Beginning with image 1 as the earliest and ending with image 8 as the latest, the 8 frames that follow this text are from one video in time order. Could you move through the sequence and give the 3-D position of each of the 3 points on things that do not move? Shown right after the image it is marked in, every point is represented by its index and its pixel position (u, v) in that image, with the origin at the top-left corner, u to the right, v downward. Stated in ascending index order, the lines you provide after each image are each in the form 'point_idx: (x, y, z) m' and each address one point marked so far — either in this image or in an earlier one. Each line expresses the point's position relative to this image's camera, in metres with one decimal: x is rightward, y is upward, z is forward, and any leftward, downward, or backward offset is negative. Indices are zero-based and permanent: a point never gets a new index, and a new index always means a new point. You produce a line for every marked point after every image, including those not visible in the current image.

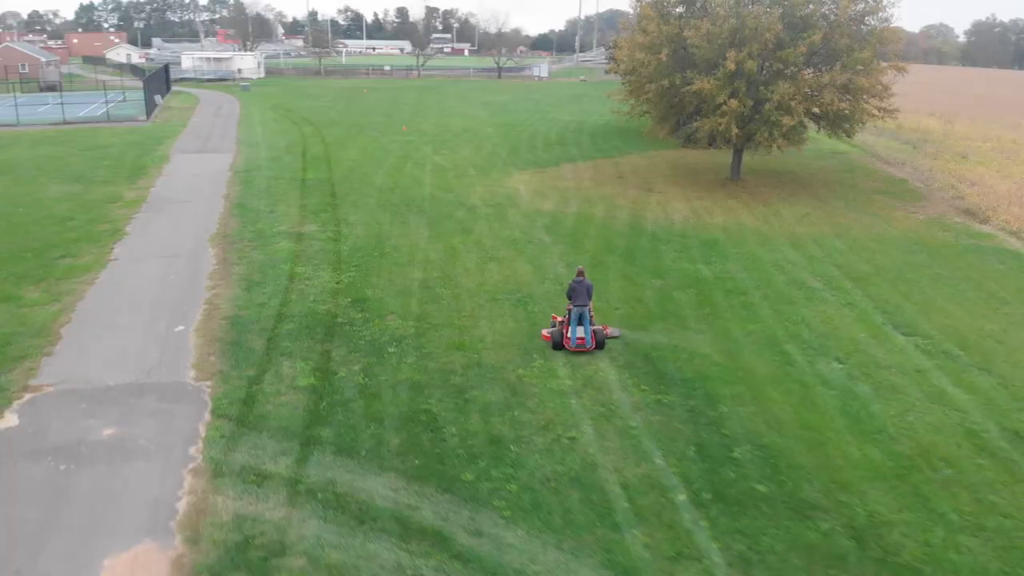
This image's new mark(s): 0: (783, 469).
0: (+2.8, -1.9, +8.6) m
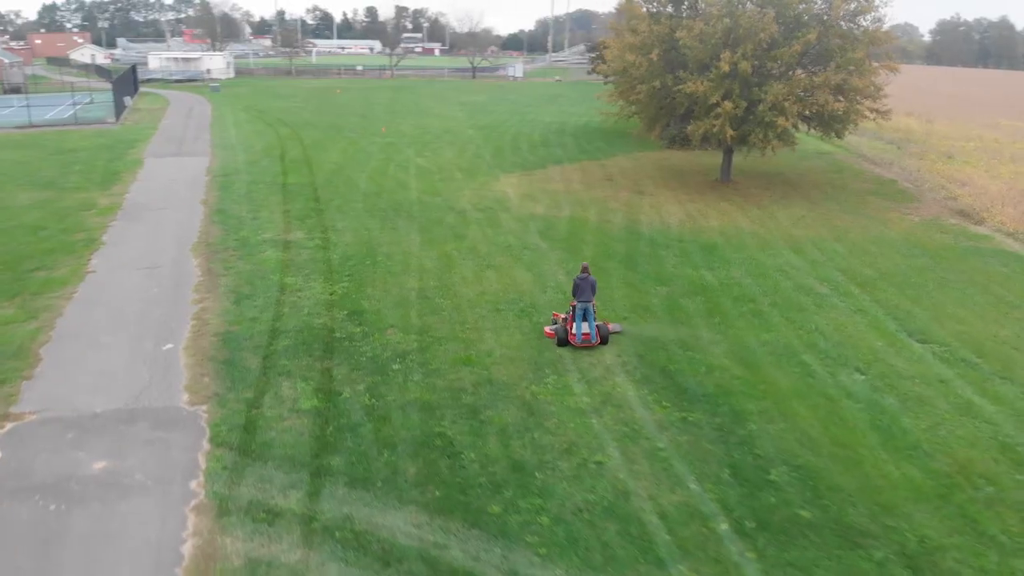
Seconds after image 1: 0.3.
0: (+3.1, -2.0, +8.1) m
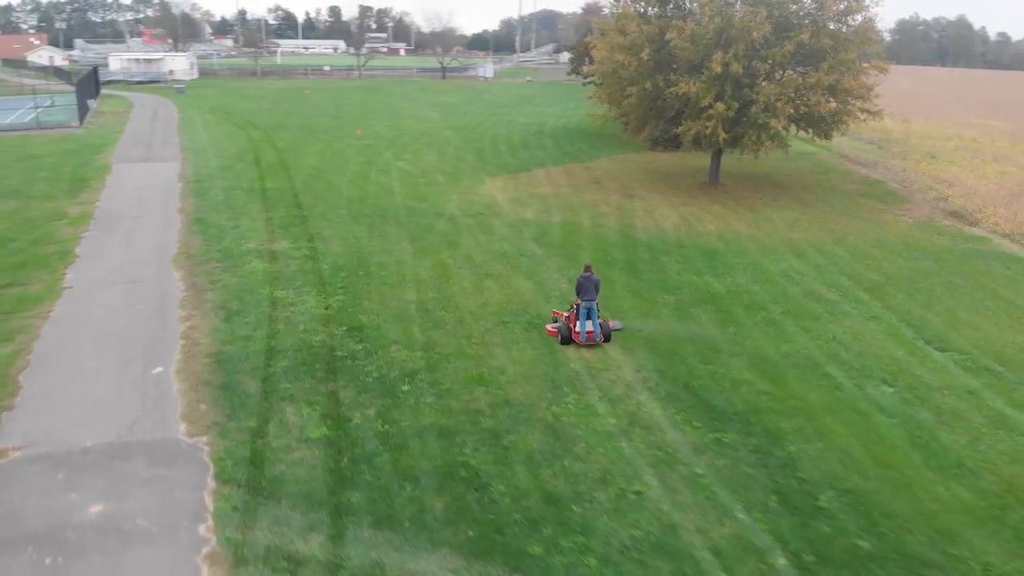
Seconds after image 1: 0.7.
0: (+3.4, -2.1, +7.7) m
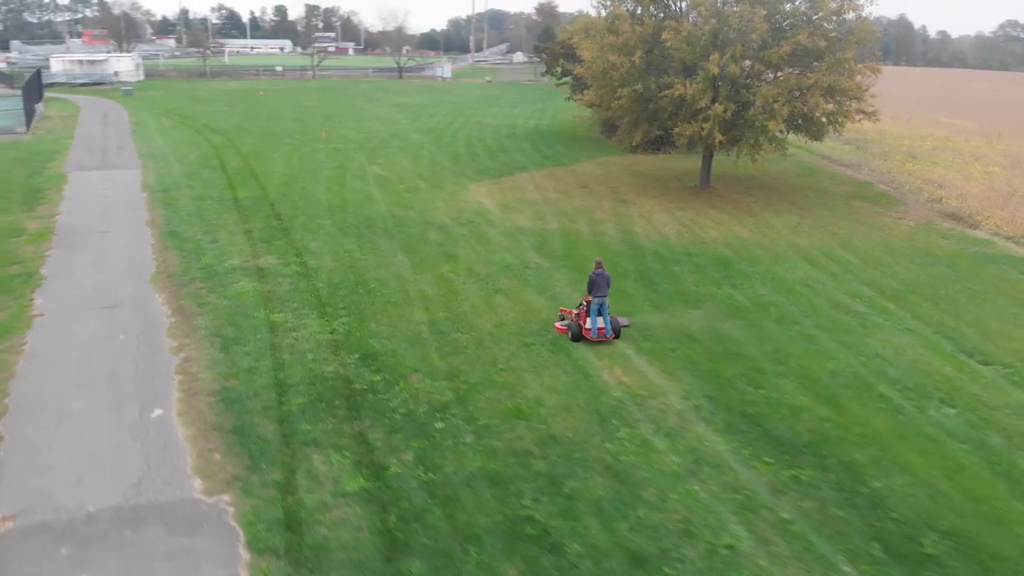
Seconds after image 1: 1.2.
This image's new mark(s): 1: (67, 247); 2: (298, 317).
0: (+4.0, -2.3, +7.0) m
1: (-8.3, +0.8, +15.4) m
2: (-3.1, -0.4, +12.1) m
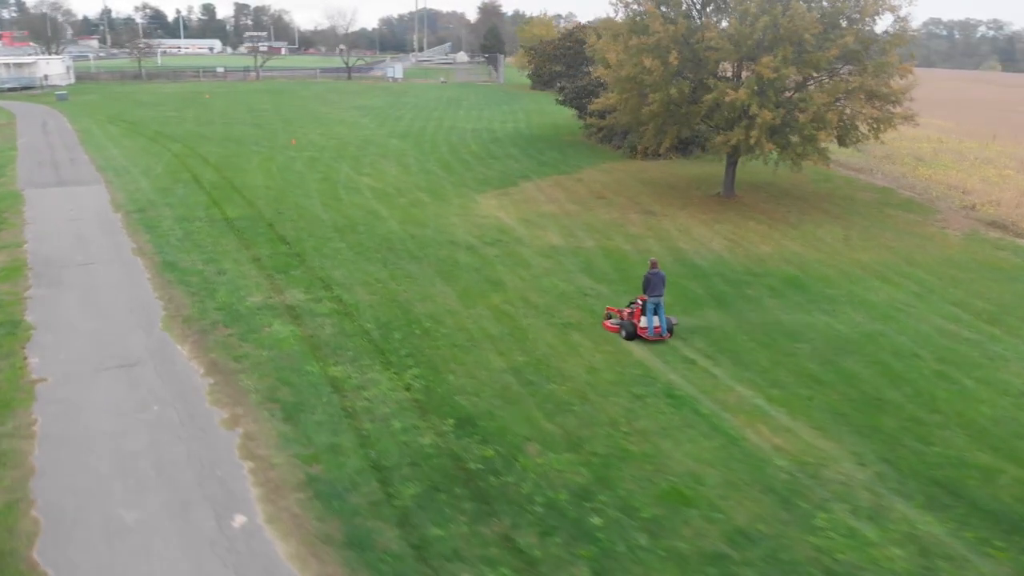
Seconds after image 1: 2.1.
0: (+5.7, -2.7, +5.6) m
1: (-7.3, +0.1, +13.1) m
2: (-1.9, -1.0, +10.2) m
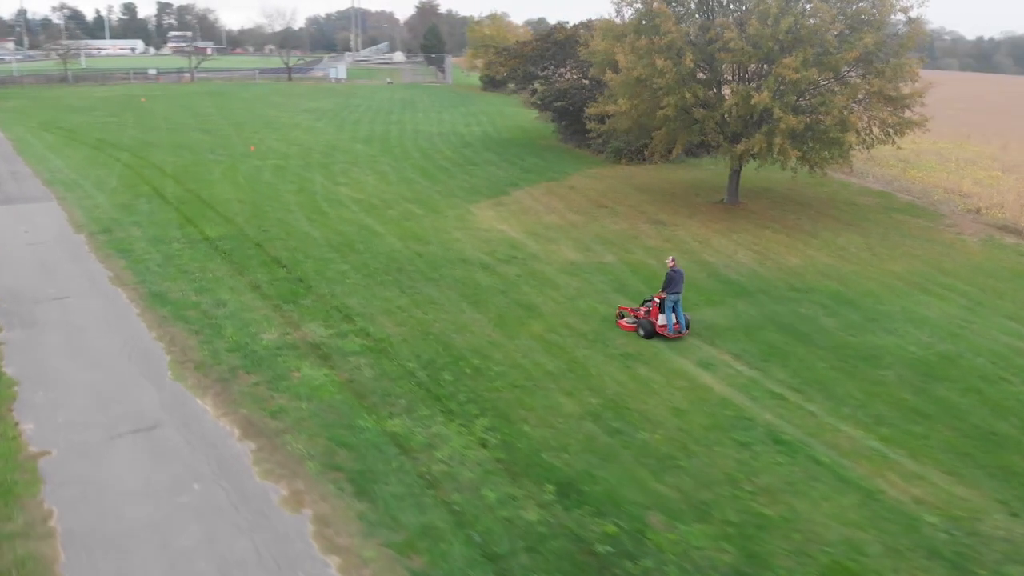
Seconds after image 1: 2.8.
0: (+7.0, -3.0, +4.9) m
1: (-6.6, -0.5, +11.3) m
2: (-1.0, -1.4, +8.8) m
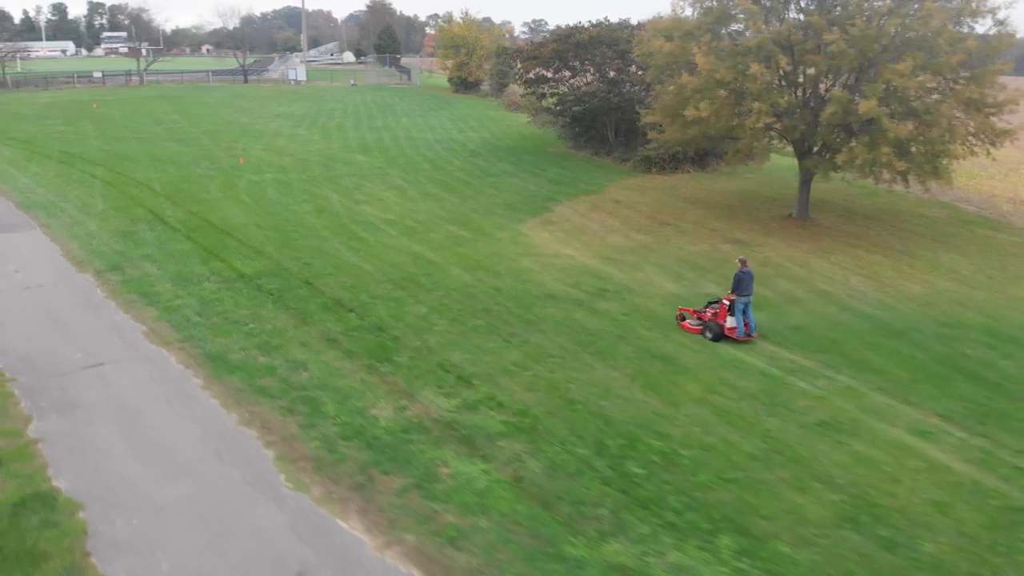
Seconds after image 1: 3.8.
0: (+9.3, -3.4, +3.3) m
1: (-4.8, -1.3, +8.7) m
2: (+1.1, -2.1, +6.7) m
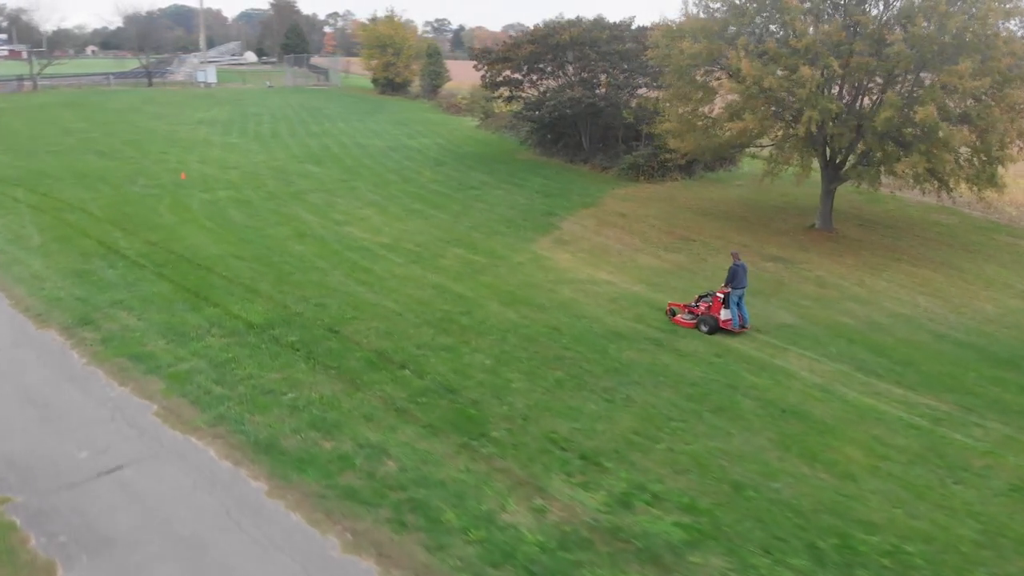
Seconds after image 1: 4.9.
0: (+11.4, -3.6, +2.7) m
1: (-3.3, -2.0, +6.4) m
2: (+2.8, -2.6, +5.0) m
